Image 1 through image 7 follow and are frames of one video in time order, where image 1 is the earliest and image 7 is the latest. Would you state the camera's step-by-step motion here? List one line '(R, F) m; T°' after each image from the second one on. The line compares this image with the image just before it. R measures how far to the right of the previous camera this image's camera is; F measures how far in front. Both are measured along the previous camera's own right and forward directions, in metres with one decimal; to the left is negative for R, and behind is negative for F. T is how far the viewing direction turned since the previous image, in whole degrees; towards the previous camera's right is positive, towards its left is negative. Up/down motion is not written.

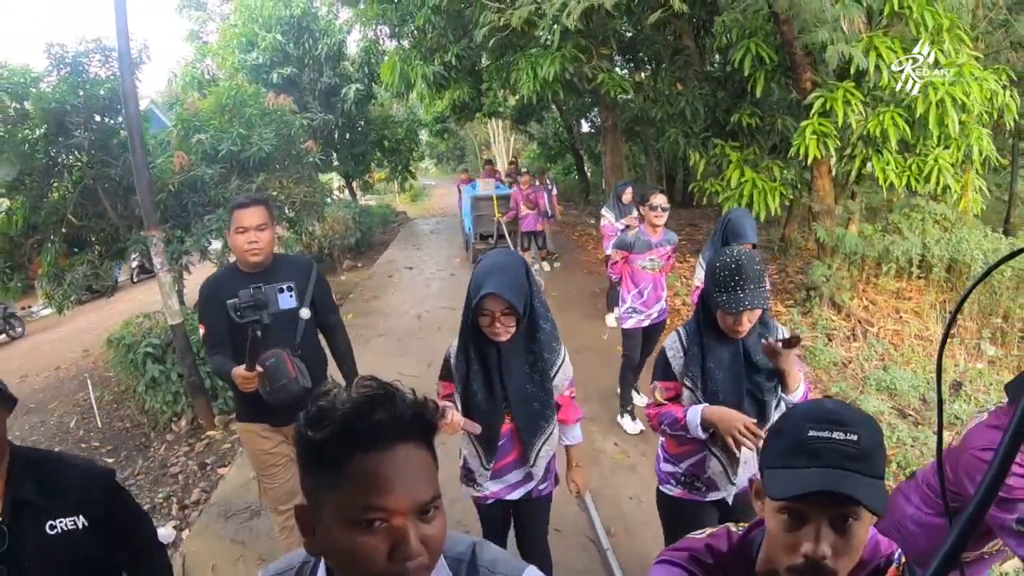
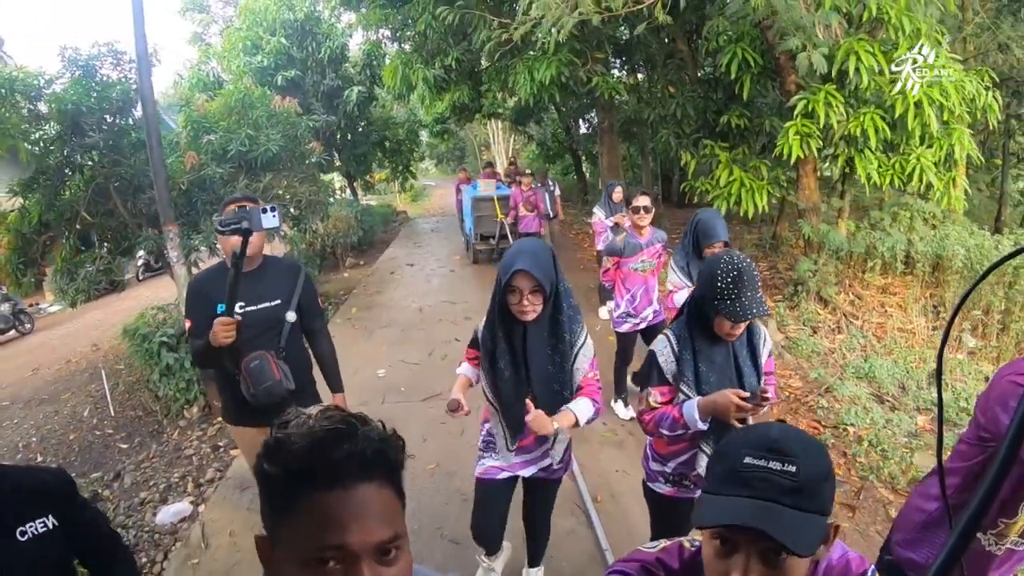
(0.0, -0.2) m; 0°
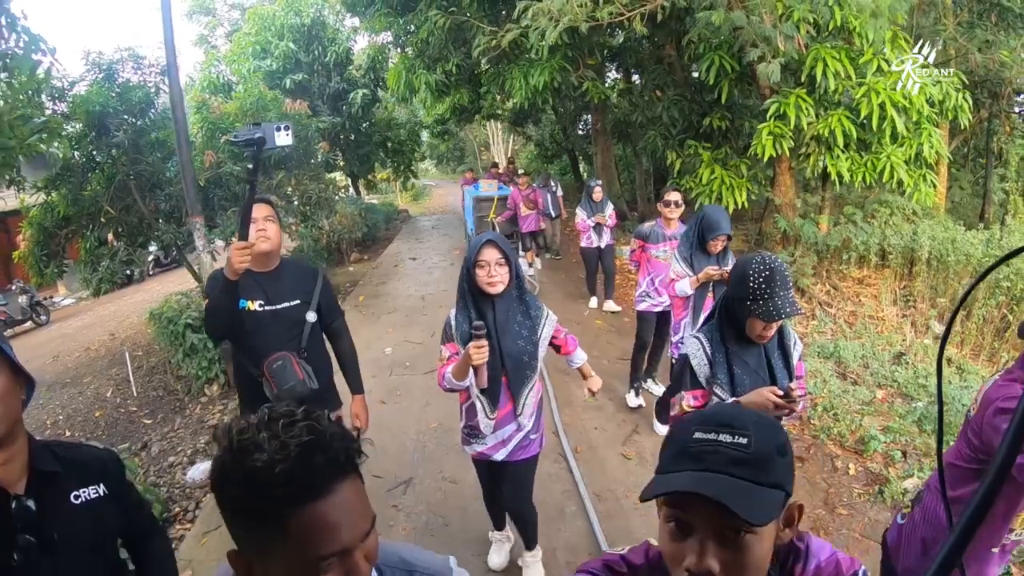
(0.0, -0.4) m; 0°
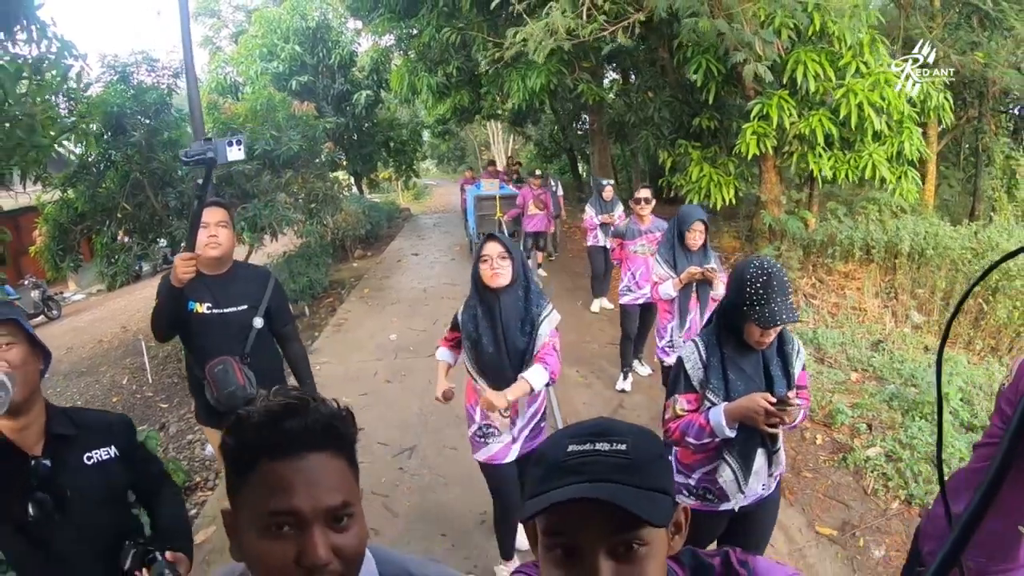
(0.0, -0.3) m; 0°
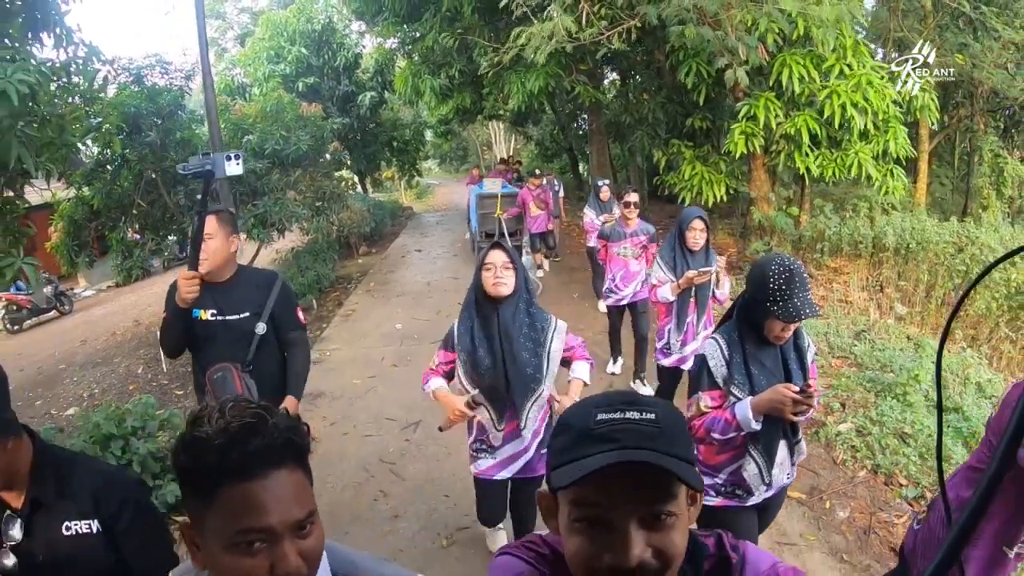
(0.0, -0.3) m; 0°
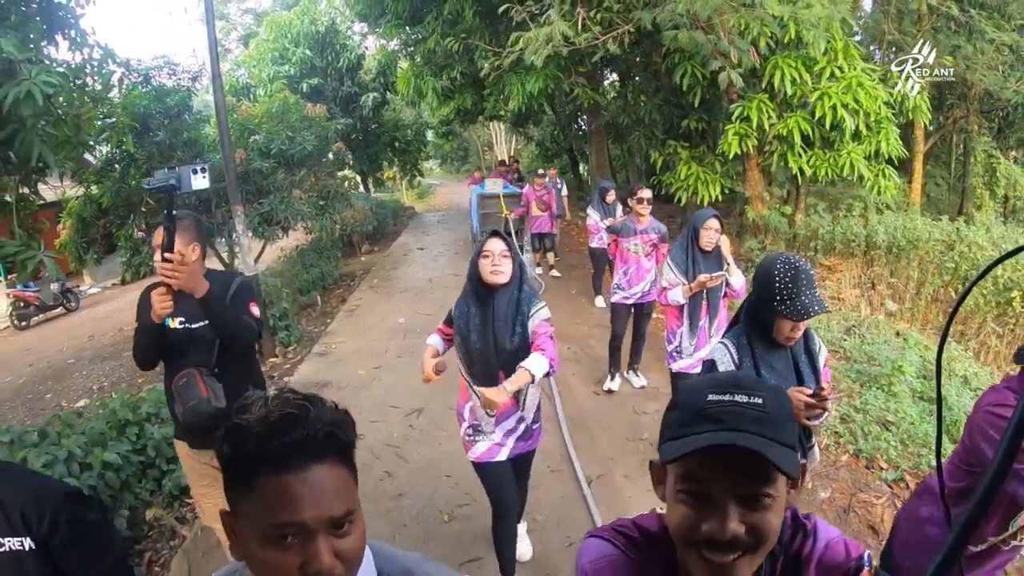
(0.0, -0.2) m; 0°
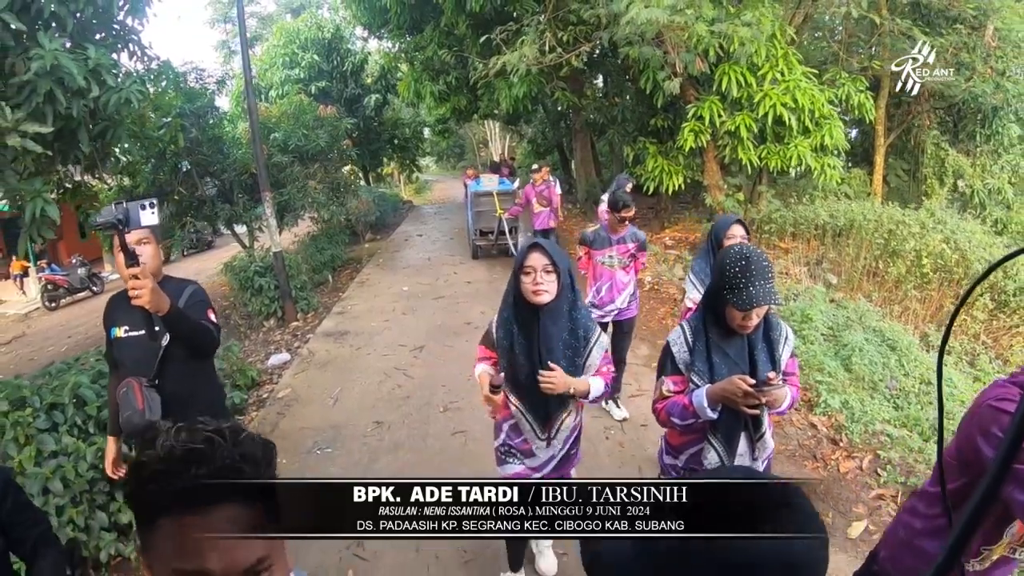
(+0.1, -1.0) m; 0°
